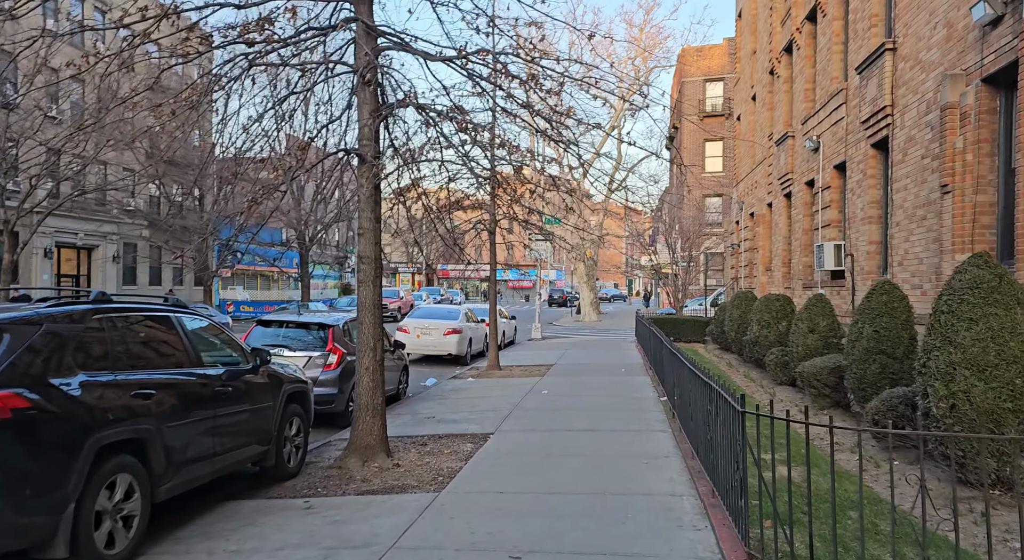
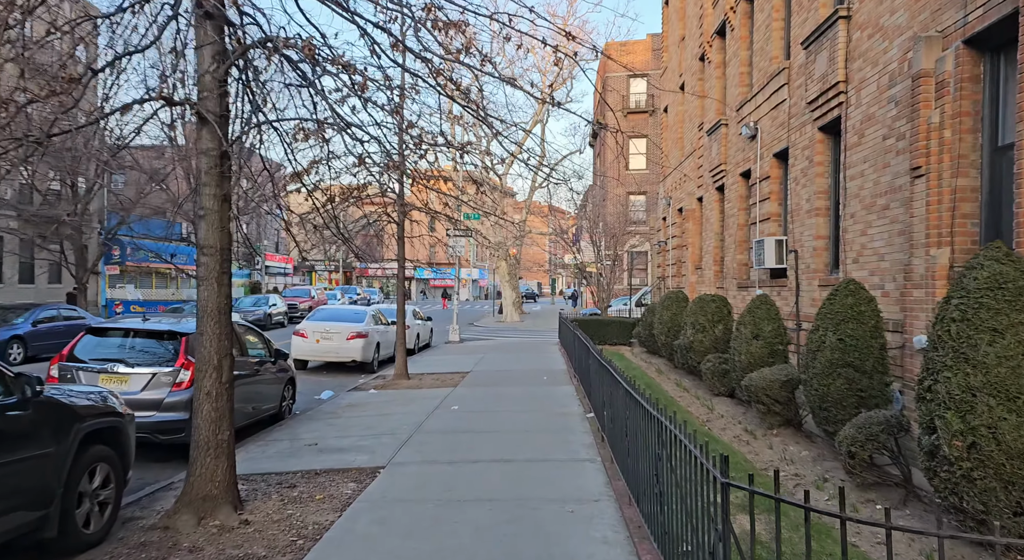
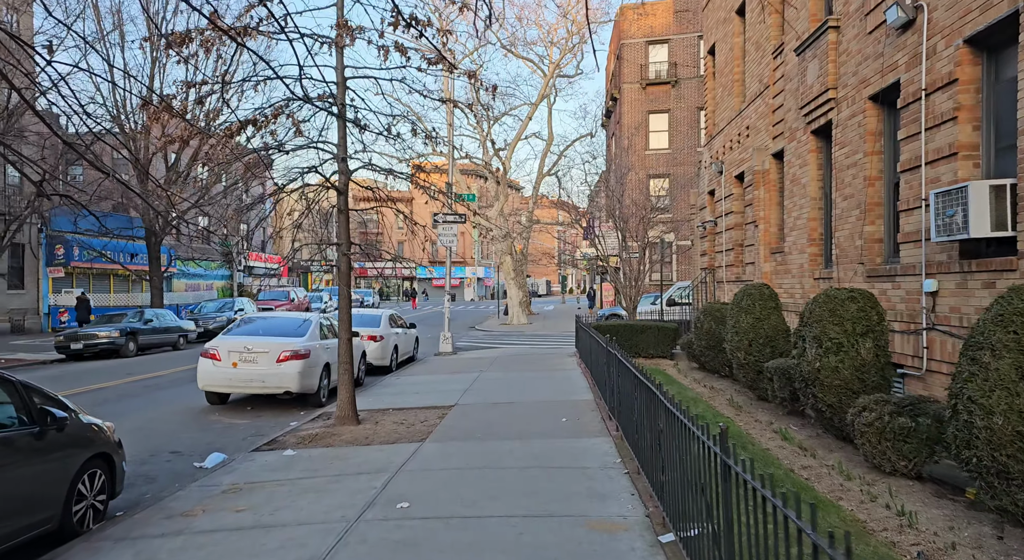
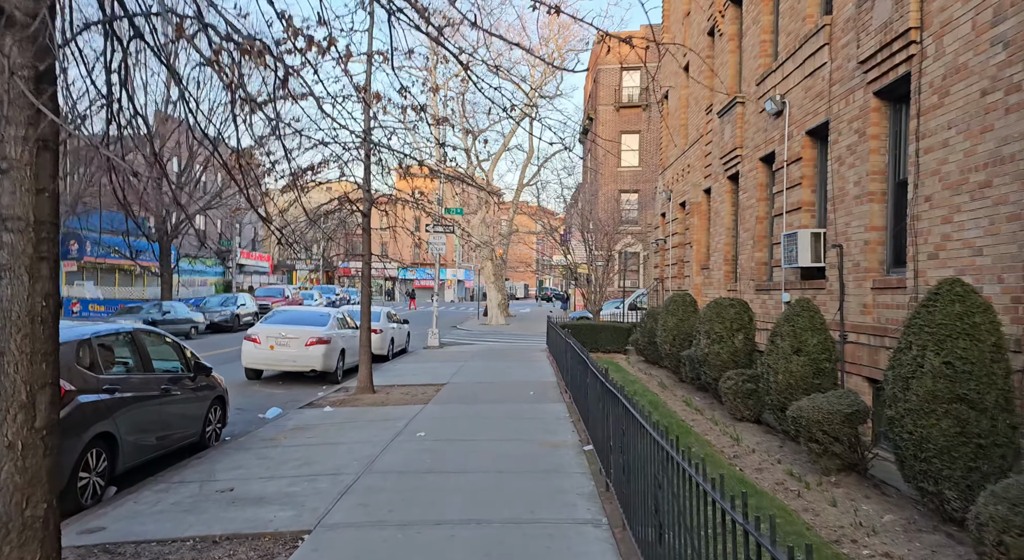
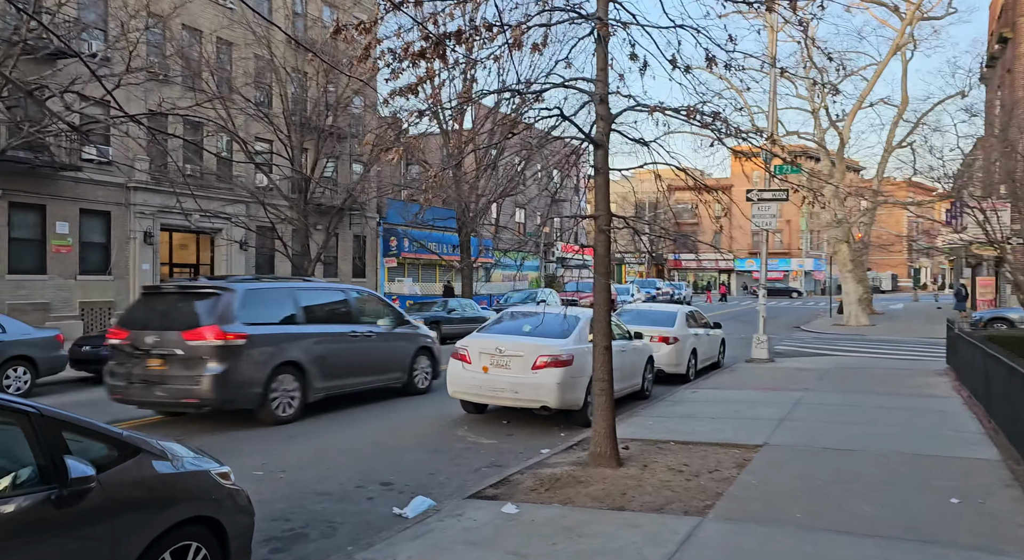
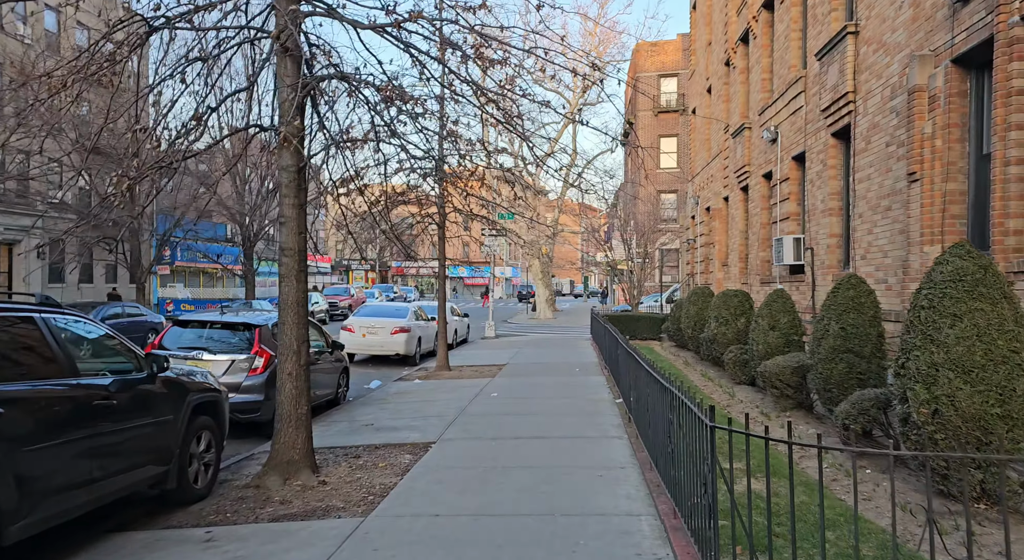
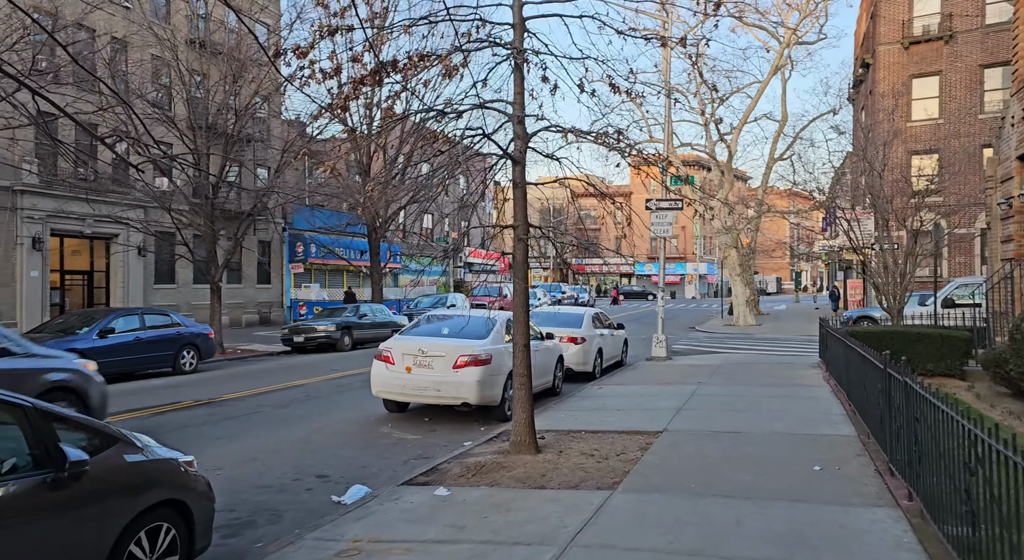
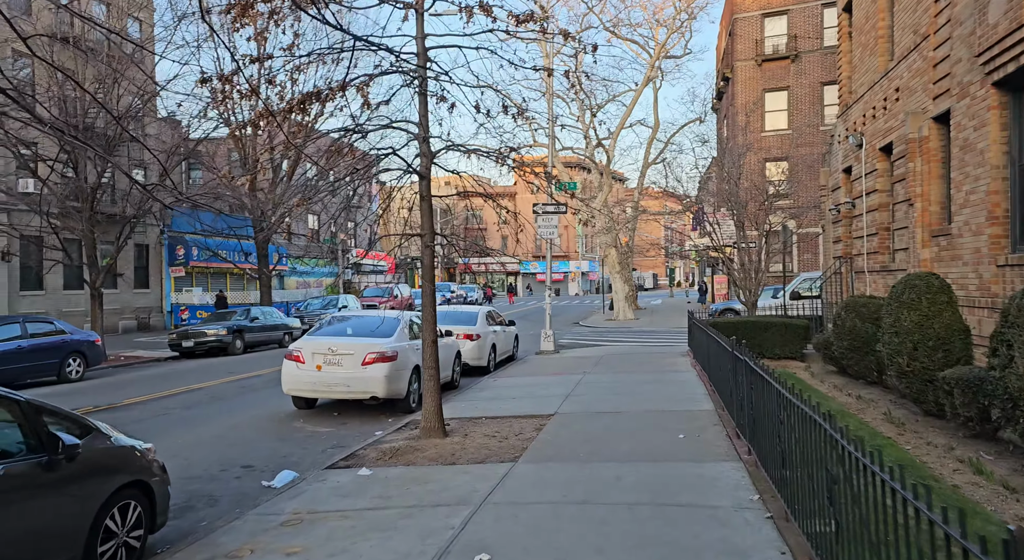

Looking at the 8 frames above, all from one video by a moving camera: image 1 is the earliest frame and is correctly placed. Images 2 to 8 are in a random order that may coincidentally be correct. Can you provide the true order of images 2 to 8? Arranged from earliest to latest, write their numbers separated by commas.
6, 2, 4, 3, 8, 7, 5
